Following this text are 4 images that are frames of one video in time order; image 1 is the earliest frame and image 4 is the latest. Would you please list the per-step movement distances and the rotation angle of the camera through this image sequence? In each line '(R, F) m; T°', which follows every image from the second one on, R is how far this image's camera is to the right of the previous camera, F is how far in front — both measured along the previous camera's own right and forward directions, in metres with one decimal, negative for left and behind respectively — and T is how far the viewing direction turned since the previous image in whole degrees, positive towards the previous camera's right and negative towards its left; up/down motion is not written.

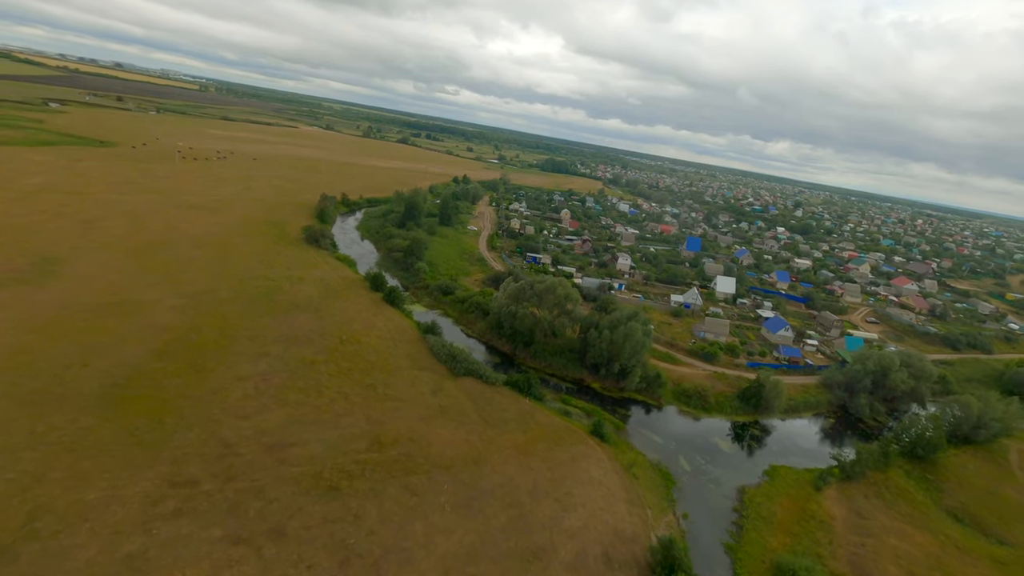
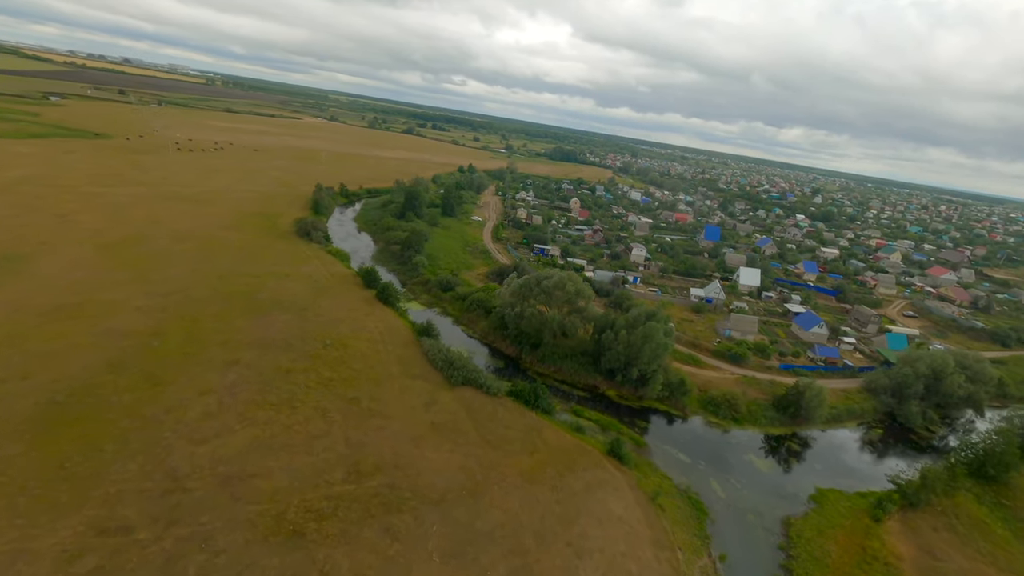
(+0.3, +3.2) m; -1°
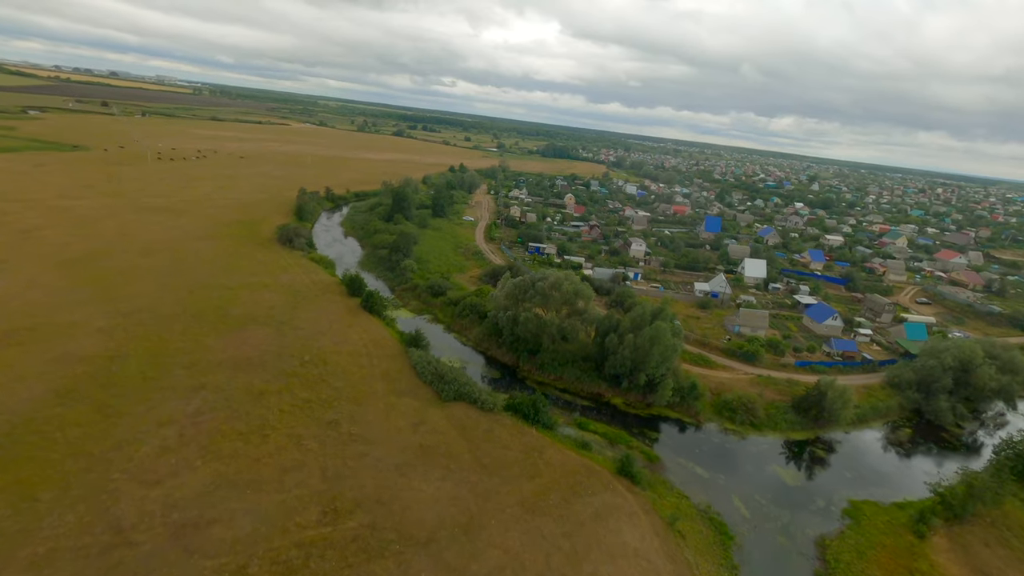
(+0.2, +2.0) m; 0°
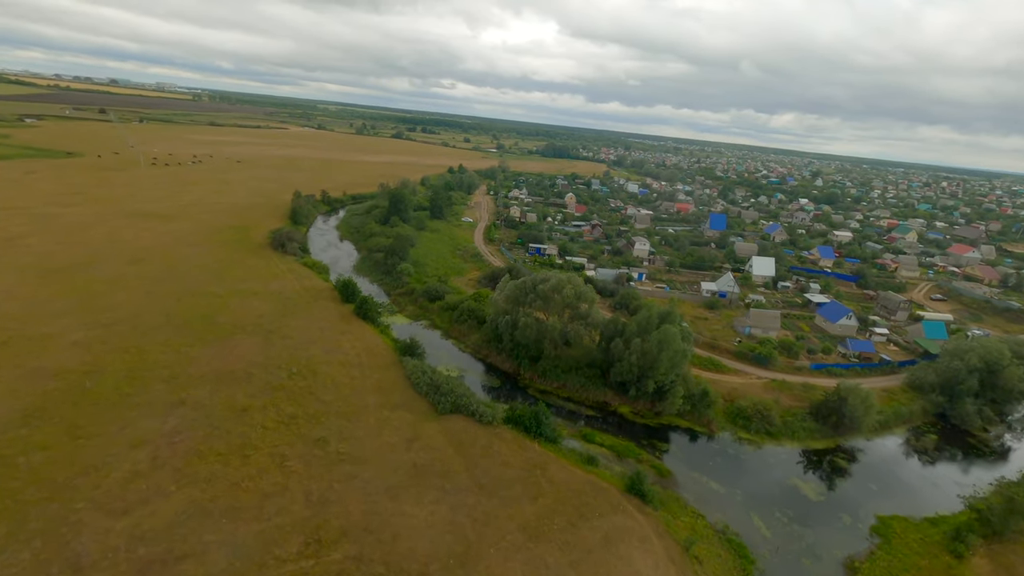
(+0.1, +1.3) m; 0°
